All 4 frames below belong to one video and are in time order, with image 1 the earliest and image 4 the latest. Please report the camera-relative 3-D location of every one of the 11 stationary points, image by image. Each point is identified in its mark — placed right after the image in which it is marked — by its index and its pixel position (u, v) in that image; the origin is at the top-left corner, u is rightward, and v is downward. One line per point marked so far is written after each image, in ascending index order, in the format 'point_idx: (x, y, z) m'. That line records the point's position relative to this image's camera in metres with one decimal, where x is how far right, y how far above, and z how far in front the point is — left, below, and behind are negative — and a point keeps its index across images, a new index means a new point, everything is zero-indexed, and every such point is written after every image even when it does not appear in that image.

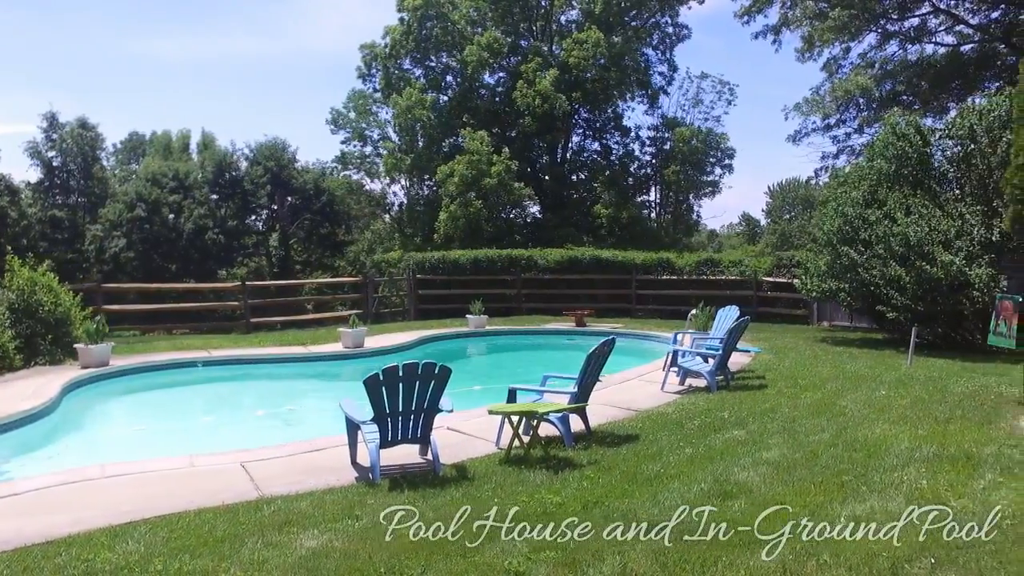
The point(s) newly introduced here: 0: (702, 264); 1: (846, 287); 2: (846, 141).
0: (+5.1, +0.7, +19.9) m
1: (+5.8, 0.0, +12.8) m
2: (+8.8, +3.9, +19.3) m
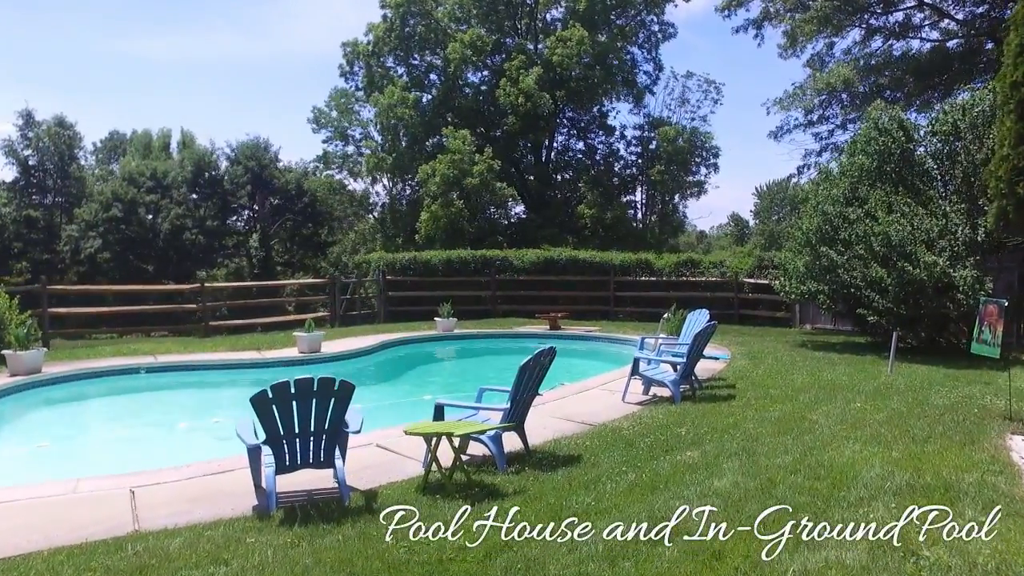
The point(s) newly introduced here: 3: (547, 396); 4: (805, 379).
0: (+4.5, +0.6, +19.4) m
1: (+5.2, 0.0, +12.2) m
2: (+8.1, +3.9, +18.8) m
3: (+0.4, -1.2, +8.3) m
4: (+3.5, -1.1, +8.7) m
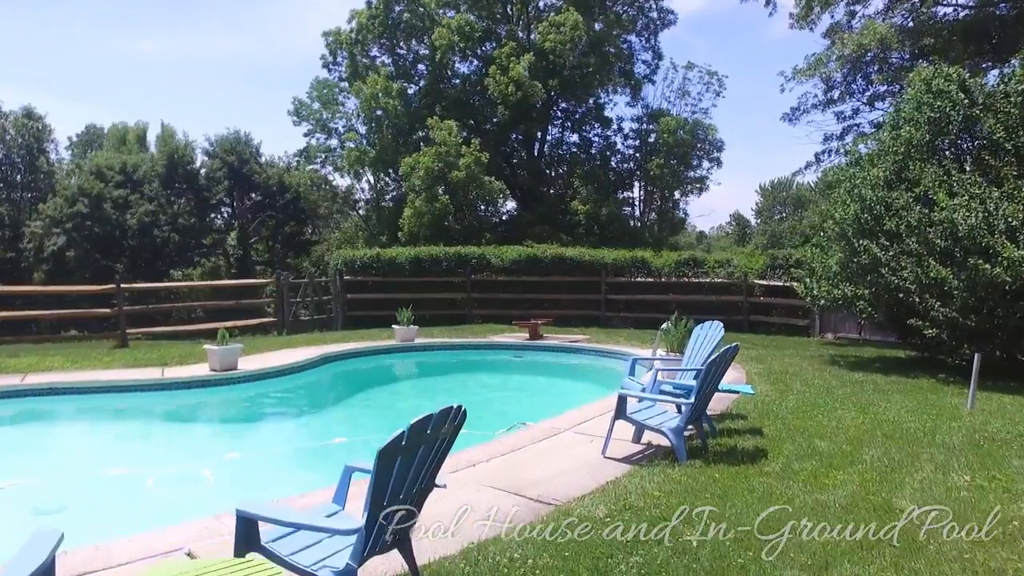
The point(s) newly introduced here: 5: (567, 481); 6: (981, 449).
0: (+3.9, +0.6, +16.9) m
1: (+4.7, -0.1, +9.8) m
2: (+7.6, +3.8, +16.4) m
3: (-0.1, -1.3, +5.9) m
4: (+3.0, -1.1, +6.3) m
5: (+0.4, -1.3, +5.0) m
6: (+3.3, -1.1, +5.1) m
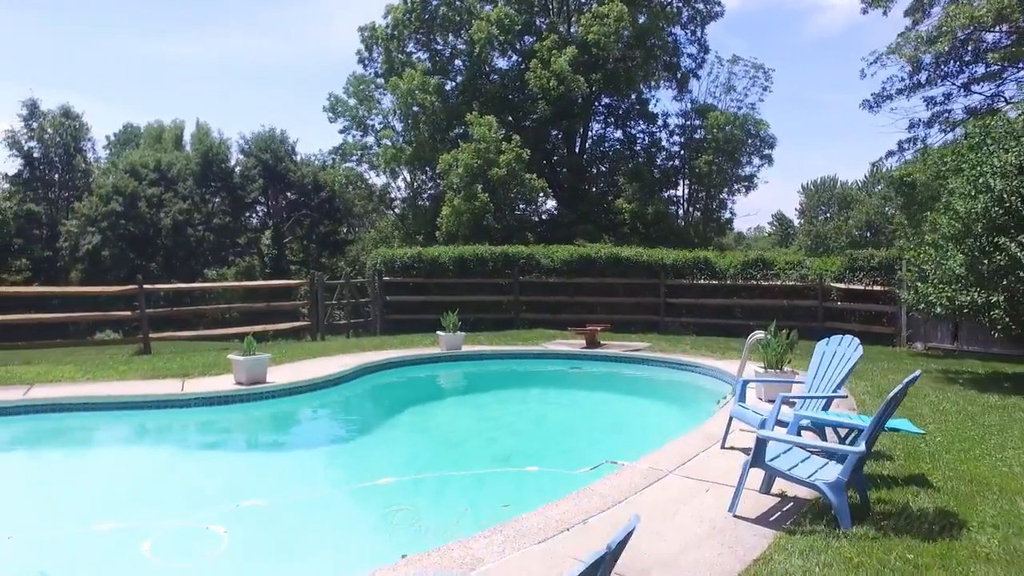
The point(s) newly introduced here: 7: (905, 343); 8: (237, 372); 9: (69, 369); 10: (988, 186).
0: (+5.0, +0.5, +15.4) m
1: (+5.5, -0.1, +8.3) m
2: (+8.7, +3.7, +14.7) m
3: (+0.5, -1.3, +4.5) m
4: (+3.6, -1.2, +4.9) m
5: (+0.9, -1.3, +3.7) m
6: (+3.9, -1.2, +3.7) m
7: (+7.3, -1.0, +13.5) m
8: (-3.4, -1.0, +9.2) m
9: (-5.9, -1.1, +9.7) m
10: (+5.3, +1.1, +8.2) m
